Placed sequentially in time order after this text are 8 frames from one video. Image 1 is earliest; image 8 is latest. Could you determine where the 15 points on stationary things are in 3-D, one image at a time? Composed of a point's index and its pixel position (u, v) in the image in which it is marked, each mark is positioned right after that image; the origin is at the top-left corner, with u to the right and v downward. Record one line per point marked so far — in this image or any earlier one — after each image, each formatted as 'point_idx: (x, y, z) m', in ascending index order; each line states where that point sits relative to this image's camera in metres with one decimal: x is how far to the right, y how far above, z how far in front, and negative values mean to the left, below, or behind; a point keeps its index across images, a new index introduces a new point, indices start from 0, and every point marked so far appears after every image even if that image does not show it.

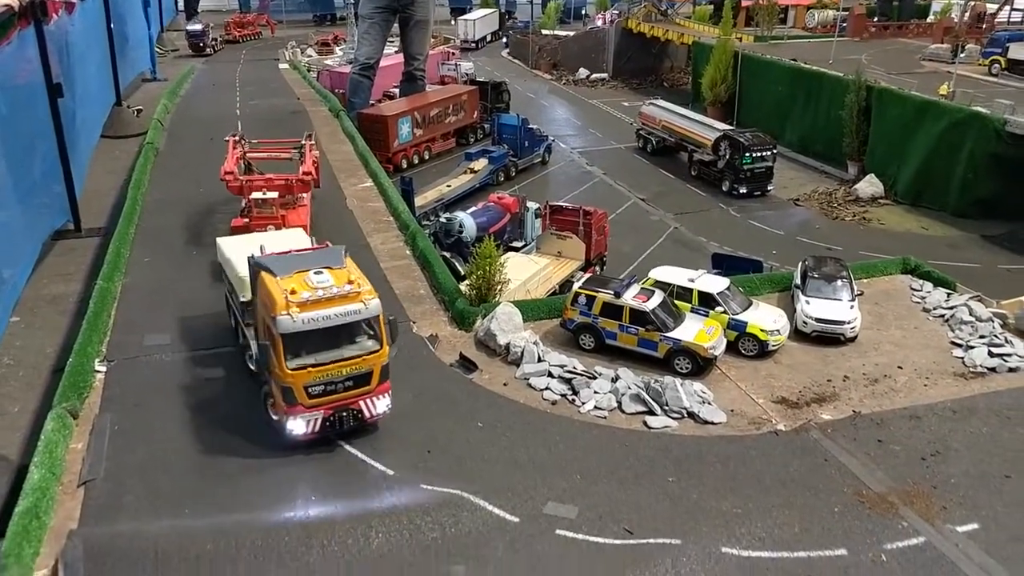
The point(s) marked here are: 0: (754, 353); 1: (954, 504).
0: (+5.7, -1.6, +19.7) m
1: (+7.6, -3.7, +14.2) m
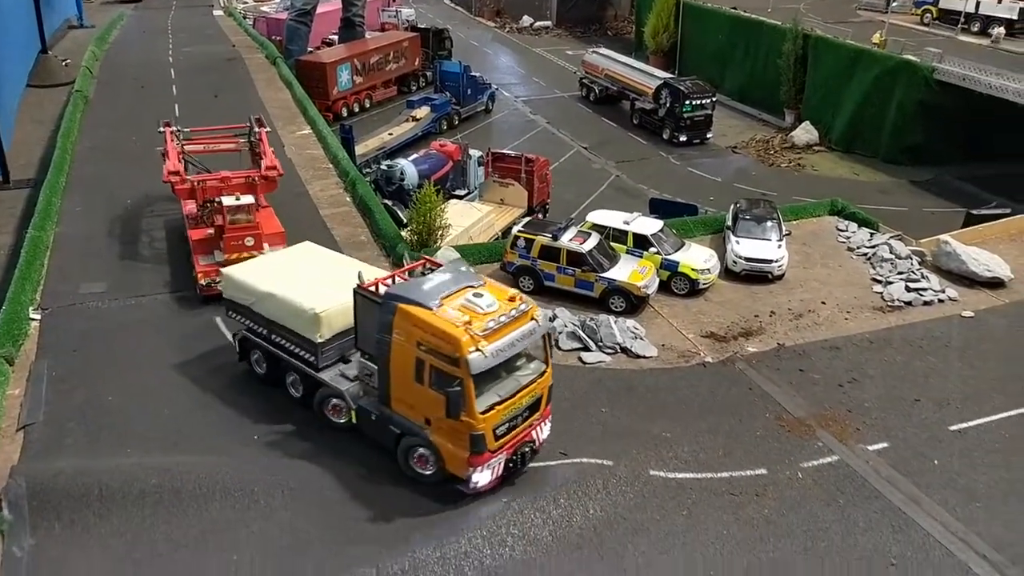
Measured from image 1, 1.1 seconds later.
0: (+4.2, -0.1, +20.4) m
1: (+6.5, -2.5, +15.1) m
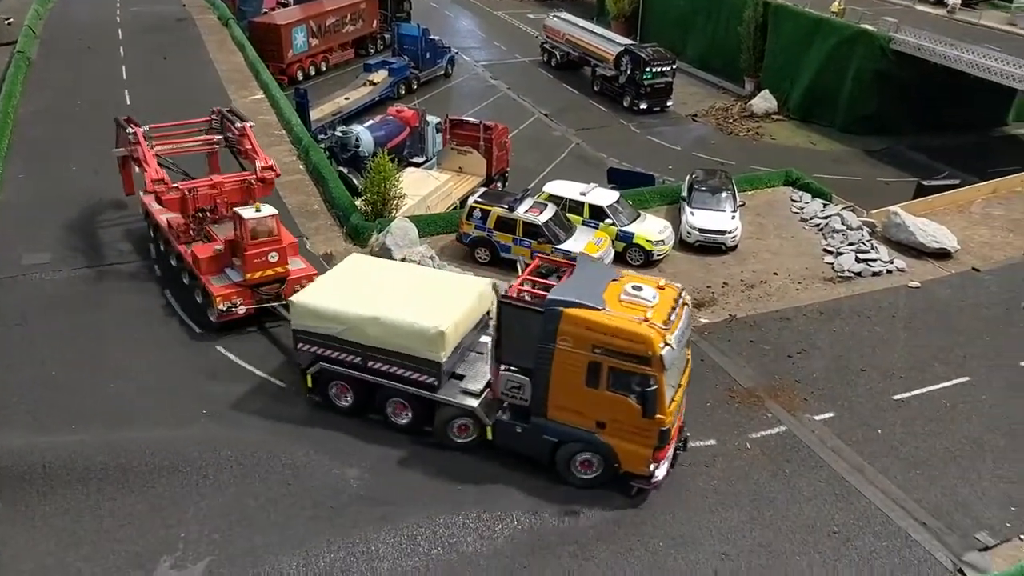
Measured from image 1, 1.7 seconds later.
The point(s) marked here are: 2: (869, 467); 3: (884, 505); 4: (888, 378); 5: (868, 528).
0: (+3.2, +0.6, +20.4) m
1: (+5.7, -2.0, +15.4) m
2: (+5.9, -3.0, +13.7) m
3: (+5.8, -3.4, +12.8) m
4: (+7.3, -1.7, +16.1) m
5: (+5.3, -3.6, +12.4) m
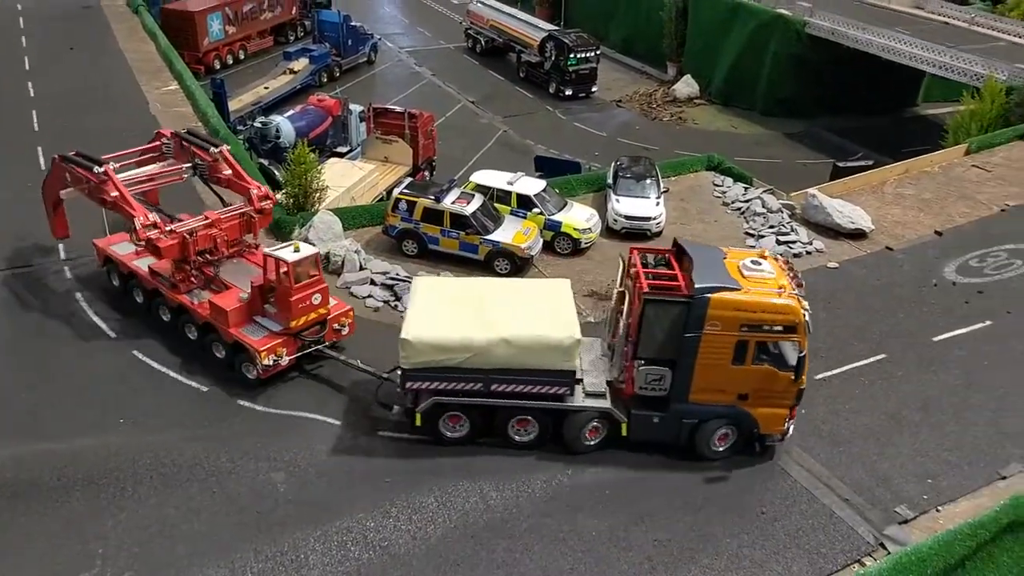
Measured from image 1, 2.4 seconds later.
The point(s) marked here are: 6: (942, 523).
0: (+1.4, +0.9, +20.5) m
1: (+4.4, -1.7, +15.8) m
2: (+4.8, -2.7, +14.0) m
3: (+4.7, -3.1, +13.2) m
4: (+5.9, -1.4, +16.5) m
5: (+4.3, -3.4, +12.7) m
6: (+6.5, -3.6, +12.5) m
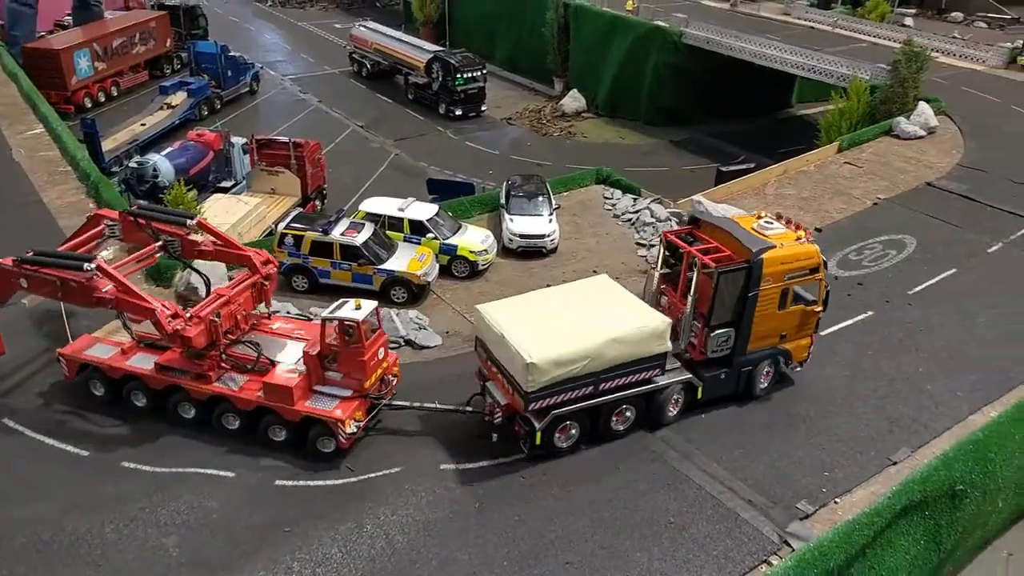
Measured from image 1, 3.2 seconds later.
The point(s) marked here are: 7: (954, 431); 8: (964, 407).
0: (-1.2, +0.3, +20.3) m
1: (+2.5, -2.0, +15.9) m
2: (+3.2, -2.8, +14.2) m
3: (+3.2, -3.2, +13.4) m
4: (+4.0, -1.5, +16.9) m
5: (+2.9, -3.5, +12.8) m
6: (+5.1, -3.5, +12.9) m
7: (+8.0, -2.6, +14.9) m
8: (+8.5, -2.2, +15.5) m
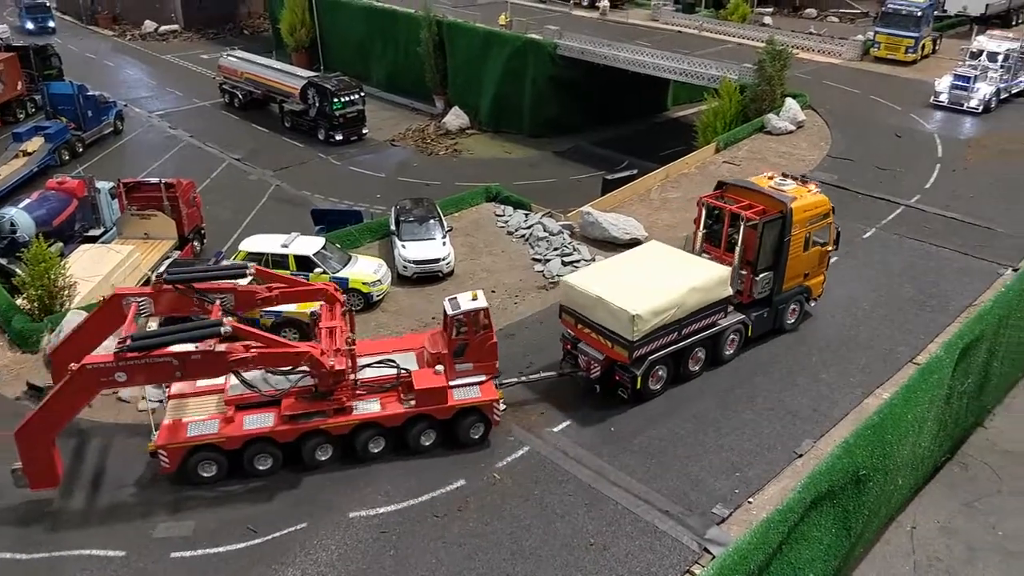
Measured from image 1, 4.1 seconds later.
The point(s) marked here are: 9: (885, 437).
0: (-3.6, -0.5, +19.7) m
1: (+0.7, -2.3, +15.7) m
2: (+1.7, -3.1, +14.1) m
3: (+1.9, -3.4, +13.3) m
4: (+2.0, -1.7, +16.8) m
5: (+1.6, -3.7, +12.7) m
6: (+3.8, -3.5, +13.0) m
7: (+6.3, -2.4, +15.3) m
8: (+6.7, -2.0, +16.0) m
9: (+6.3, -2.5, +13.9) m
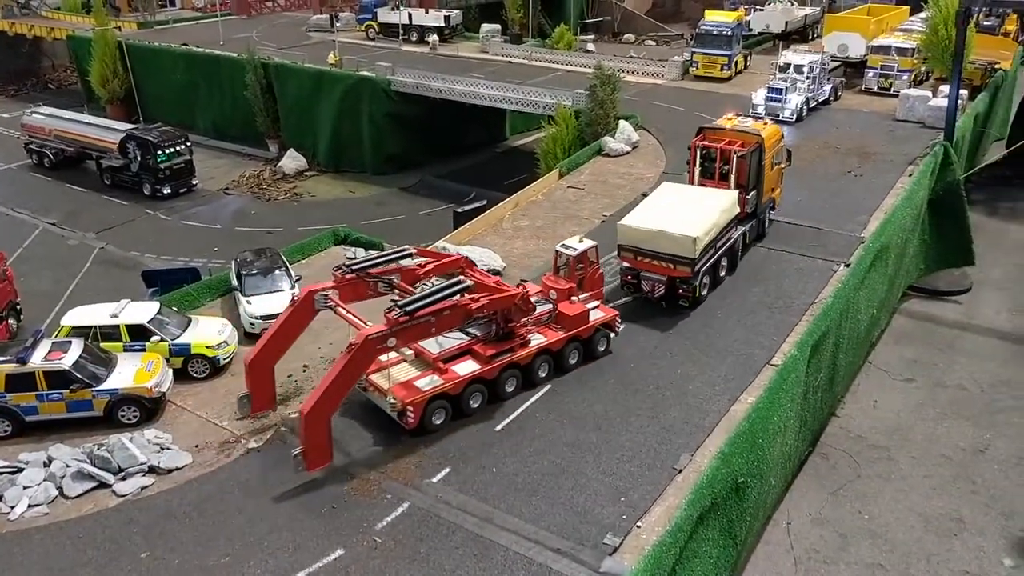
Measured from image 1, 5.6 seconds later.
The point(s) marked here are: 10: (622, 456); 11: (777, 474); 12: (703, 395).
0: (-6.7, -1.9, +18.2) m
1: (-1.6, -3.1, +15.0) m
2: (-0.3, -3.7, +13.5) m
3: (+0.1, -4.0, +12.8) m
4: (-0.6, -2.4, +16.3) m
5: (0.0, -4.3, +12.1) m
6: (+2.1, -3.9, +12.9) m
7: (+4.0, -2.6, +15.6) m
8: (+4.2, -2.2, +16.4) m
9: (+4.2, -2.6, +14.2) m
10: (+2.0, -3.0, +14.8) m
11: (+5.2, -3.6, +16.1) m
12: (+3.8, -2.1, +16.5) m
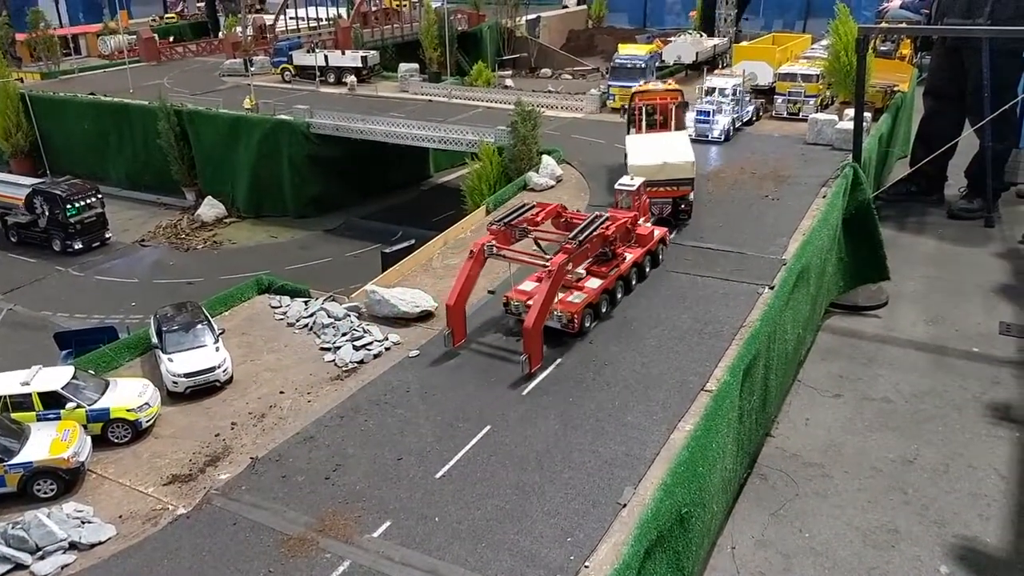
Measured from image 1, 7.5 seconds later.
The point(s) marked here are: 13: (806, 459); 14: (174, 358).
0: (-8.0, -3.1, +17.3) m
1: (-2.6, -3.9, +14.5) m
2: (-1.2, -4.4, +13.2) m
3: (-0.7, -4.6, +12.4) m
4: (-1.7, -3.3, +16.0) m
5: (-0.7, -4.9, +11.8) m
6: (+1.3, -4.4, +12.7) m
7: (+2.9, -3.2, +15.6) m
8: (+3.0, -2.8, +16.4) m
9: (+3.2, -3.1, +14.3) m
10: (+1.0, -3.7, +14.7) m
11: (+4.1, -4.2, +16.2) m
12: (+2.6, -2.8, +16.5) m
13: (+7.1, -4.1, +20.0) m
14: (-7.8, -1.6, +19.1) m
